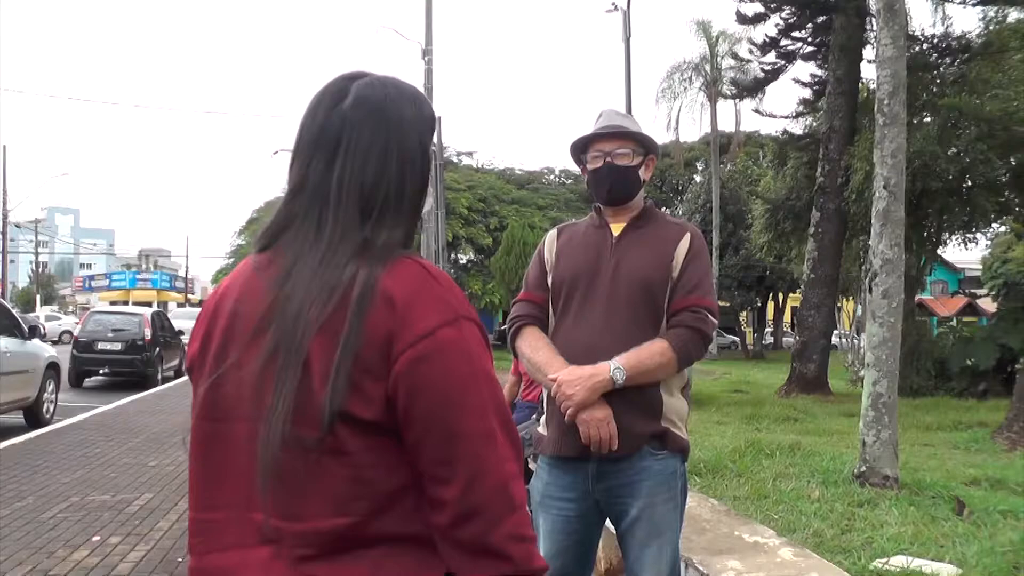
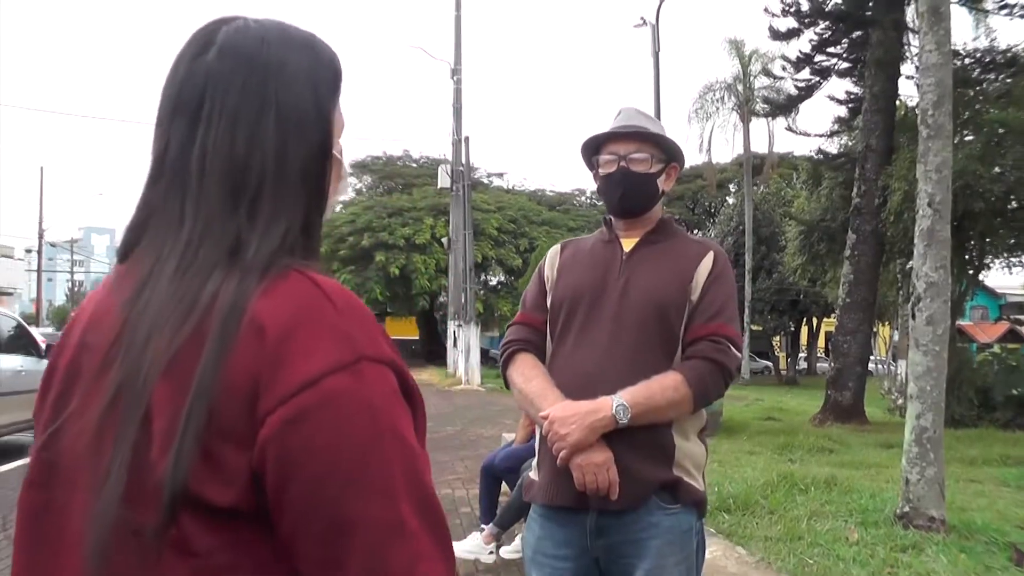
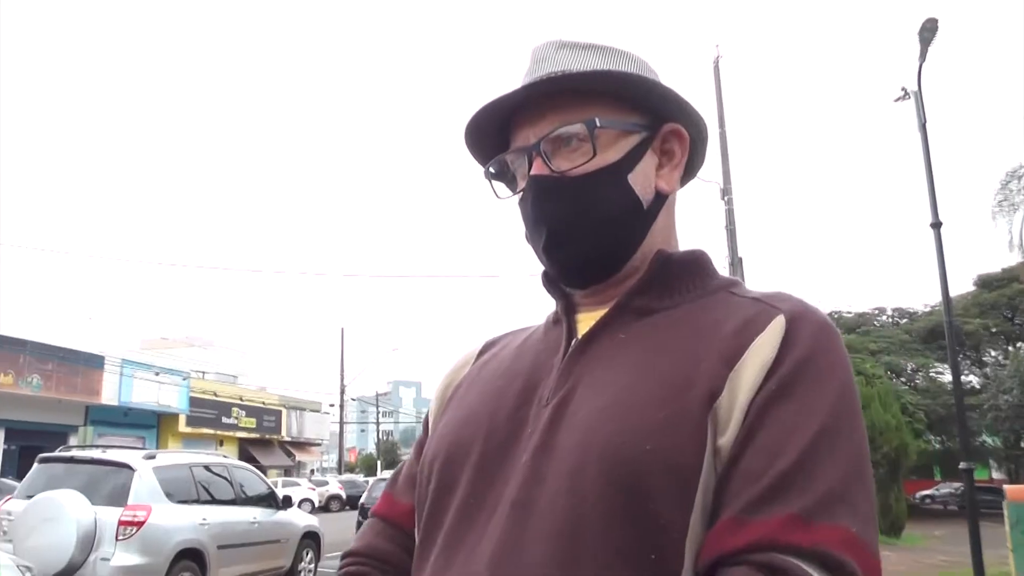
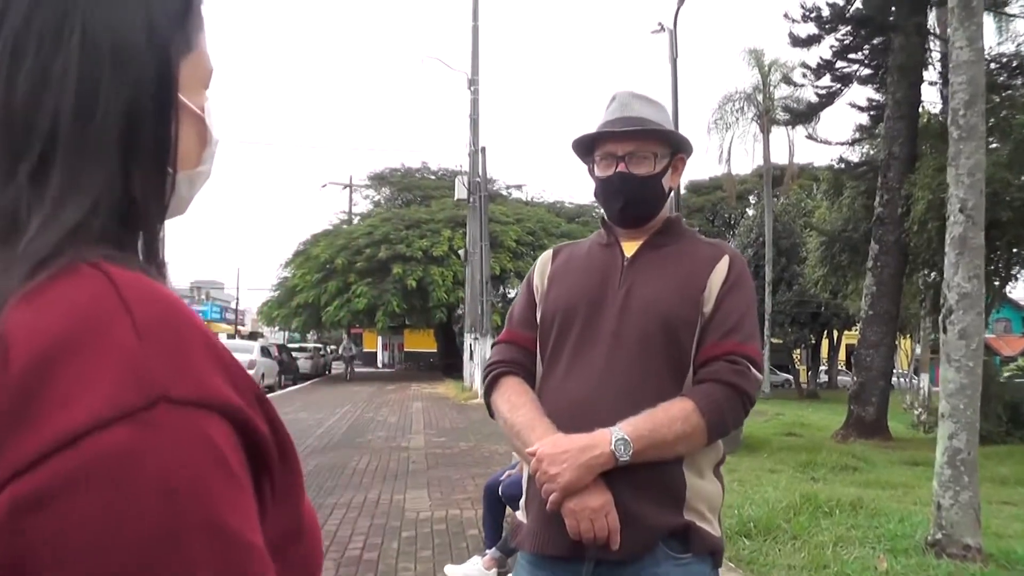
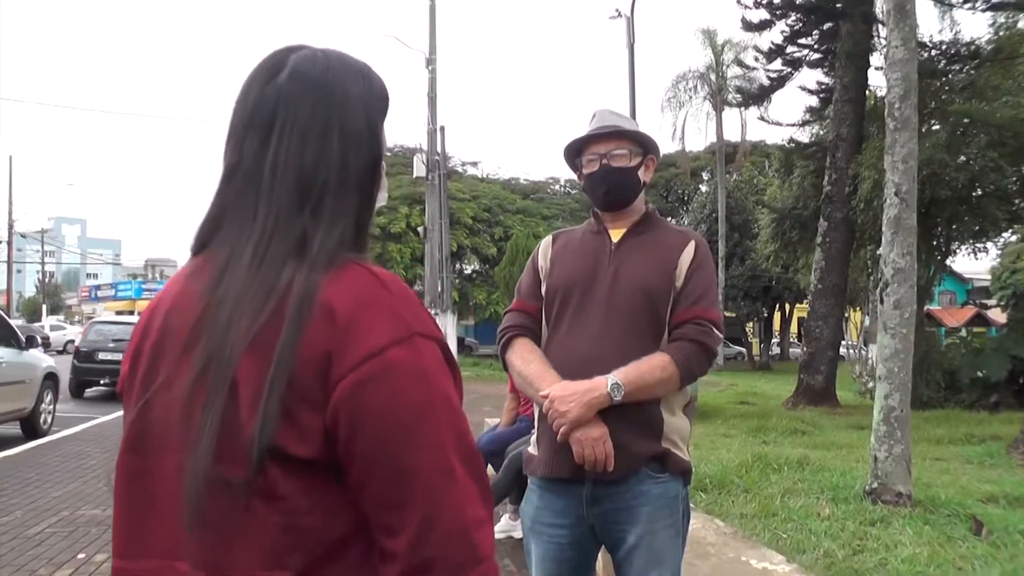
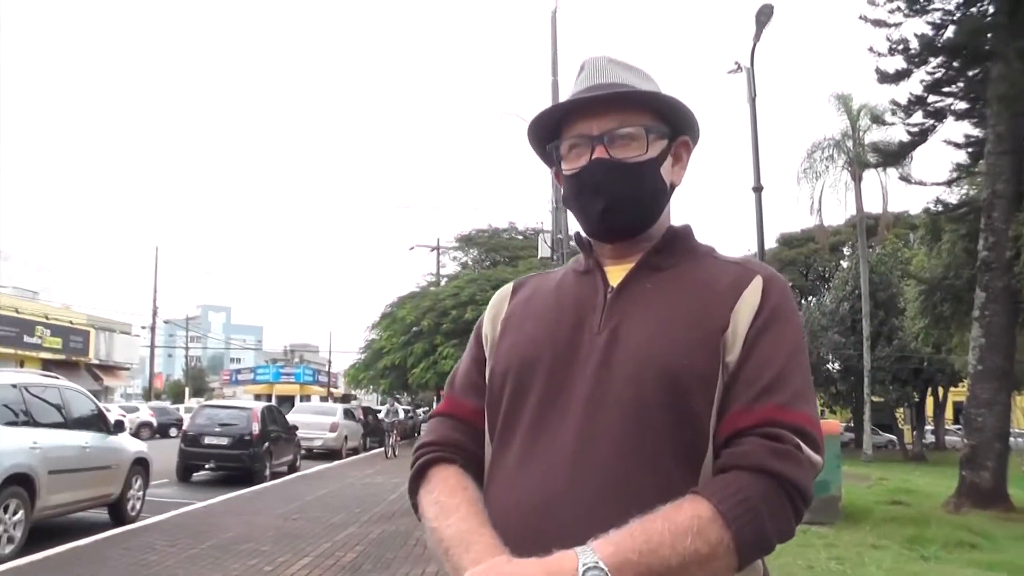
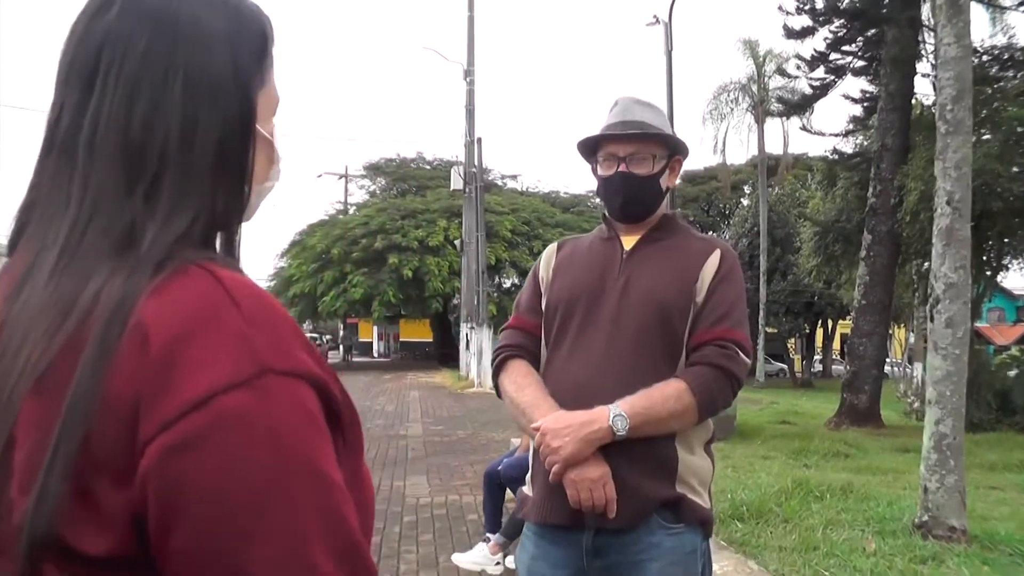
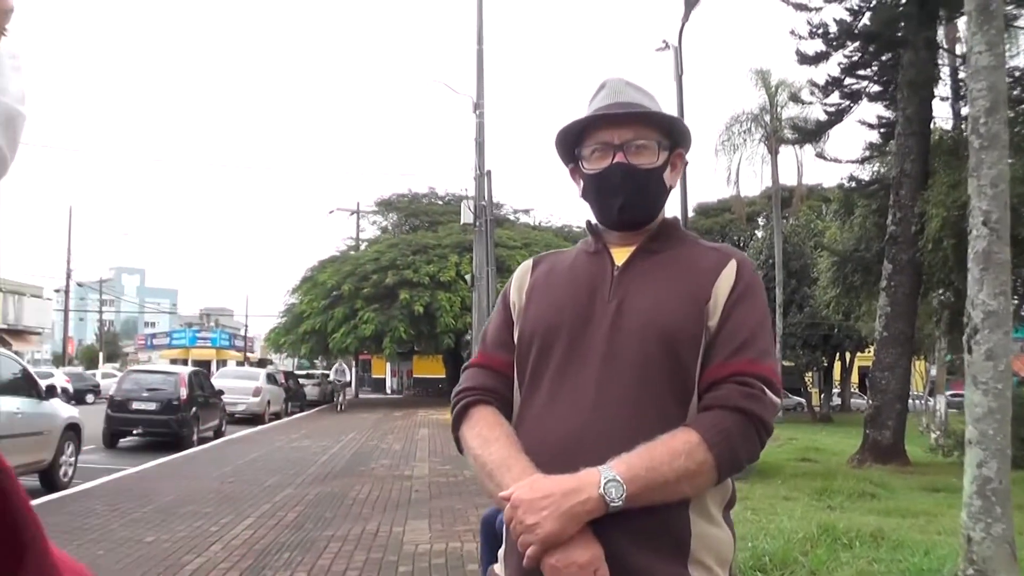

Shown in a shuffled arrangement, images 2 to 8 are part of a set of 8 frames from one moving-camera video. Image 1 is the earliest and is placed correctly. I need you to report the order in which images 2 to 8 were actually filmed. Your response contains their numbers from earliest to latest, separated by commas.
5, 2, 7, 4, 8, 6, 3
